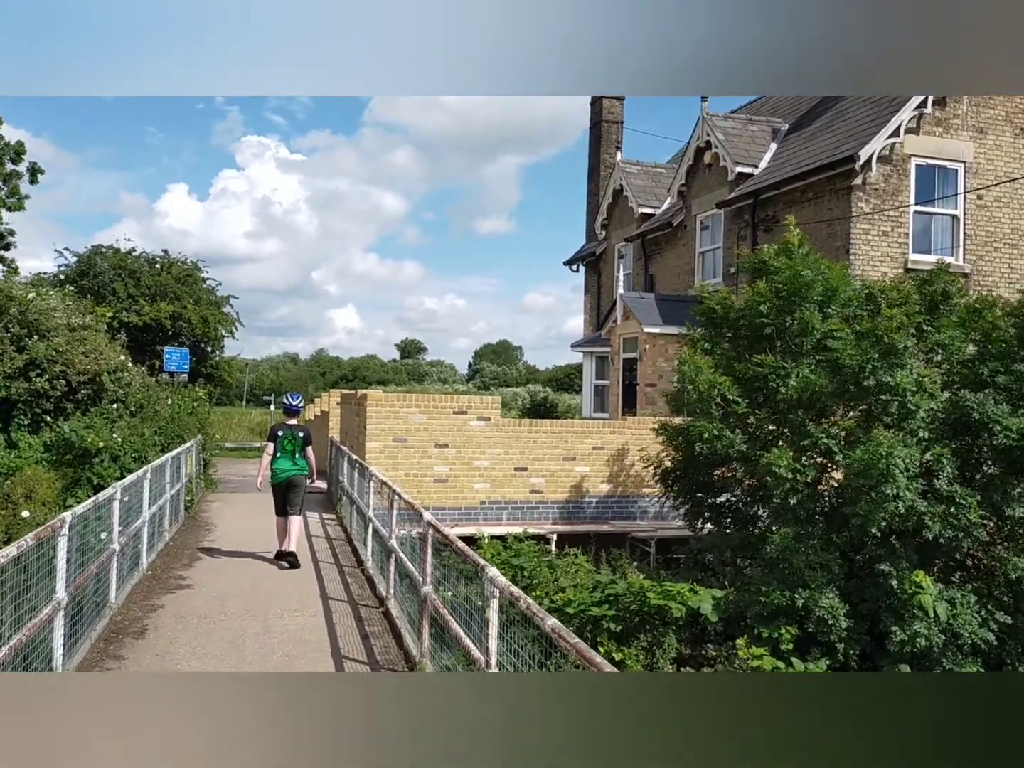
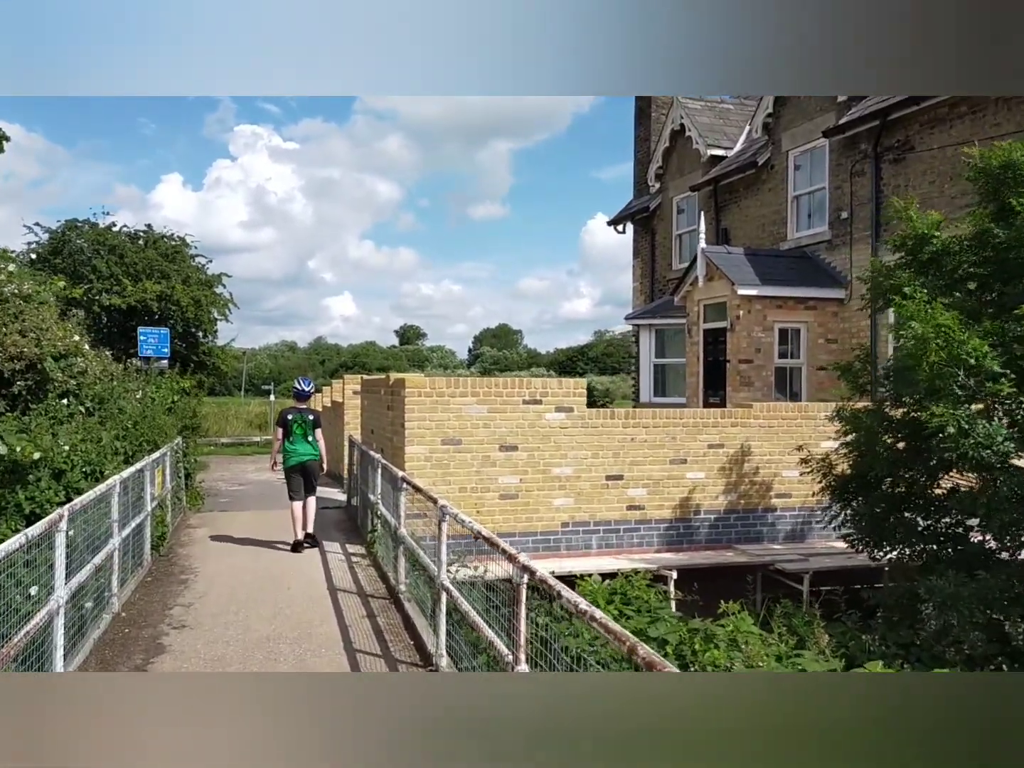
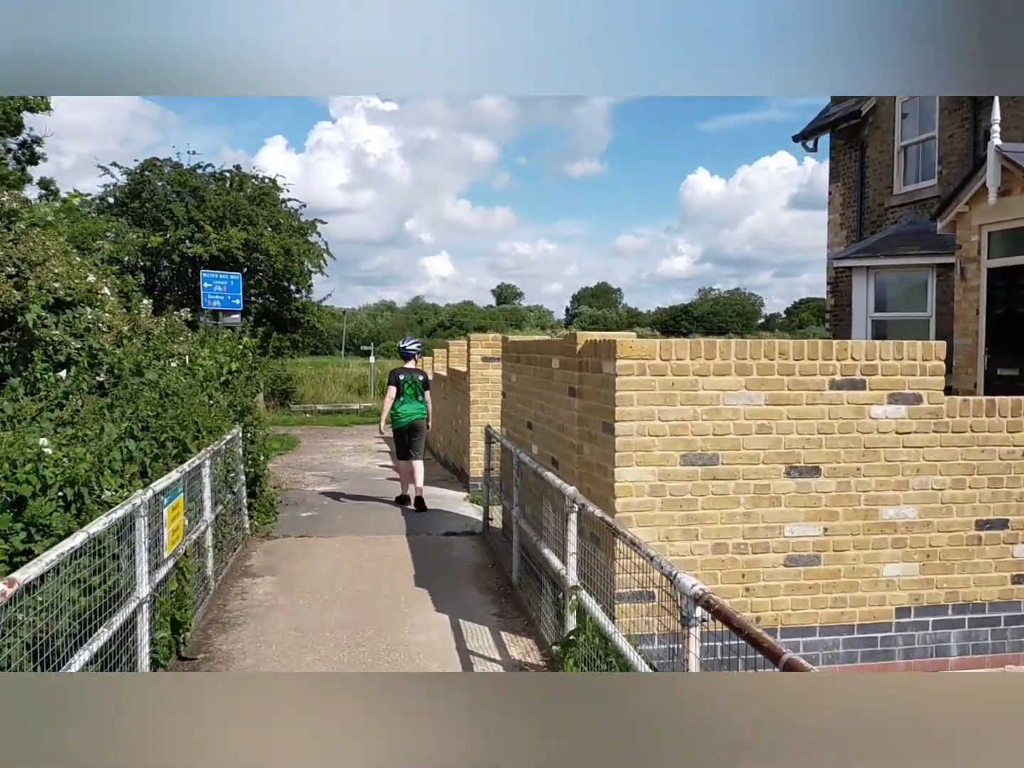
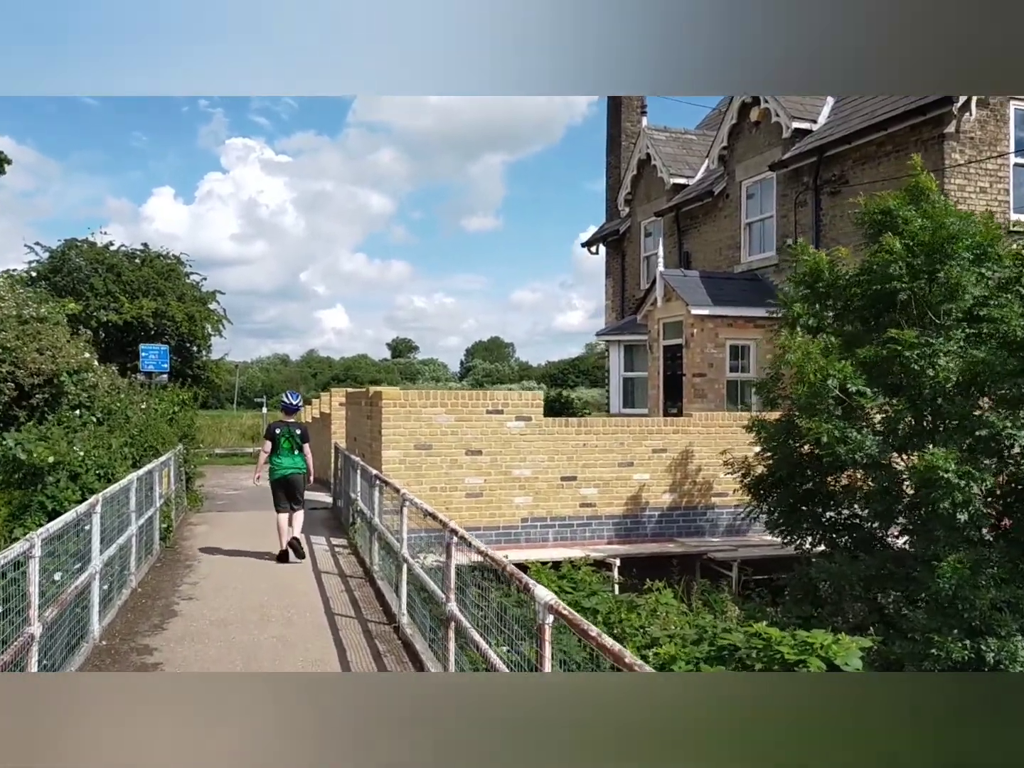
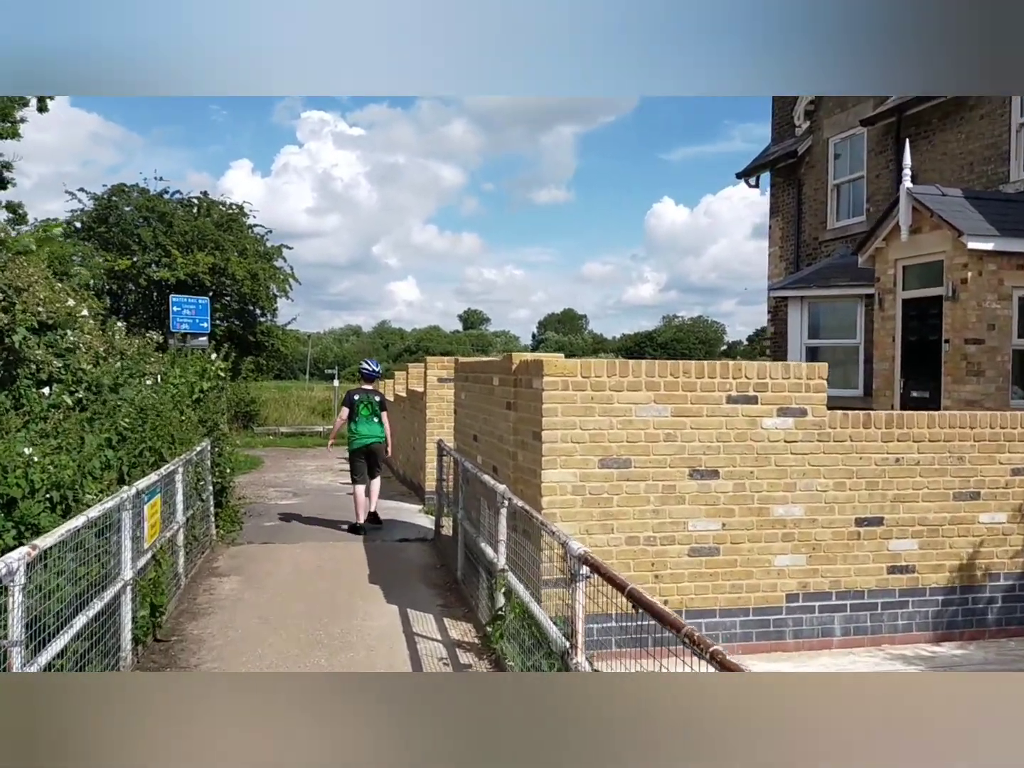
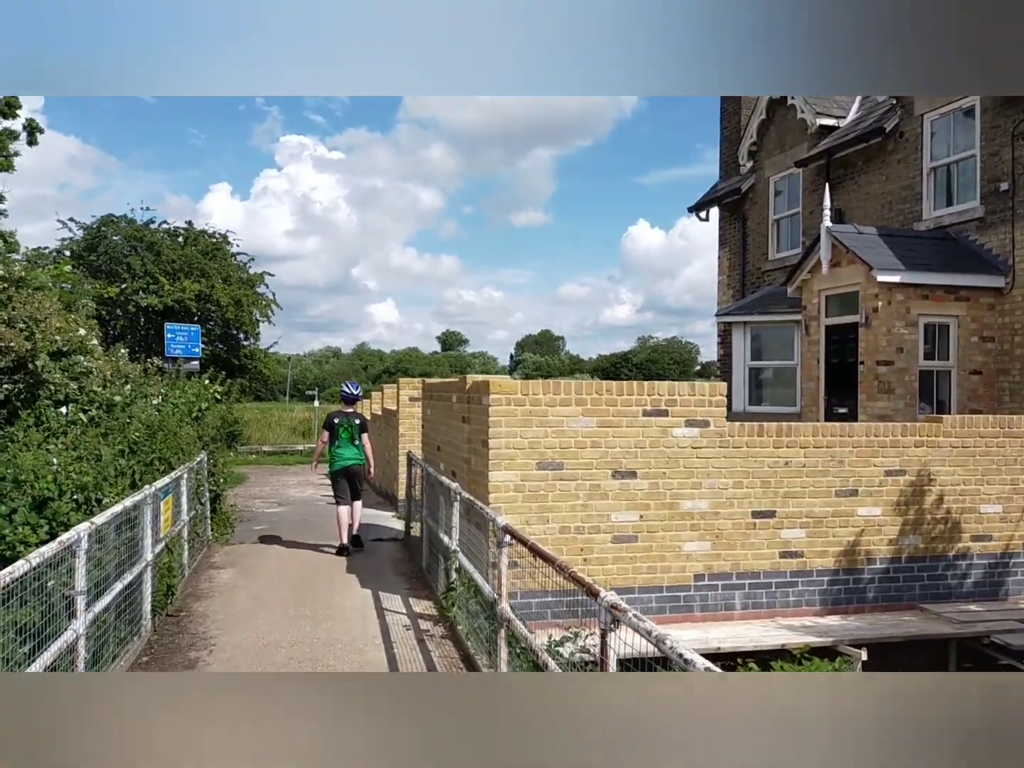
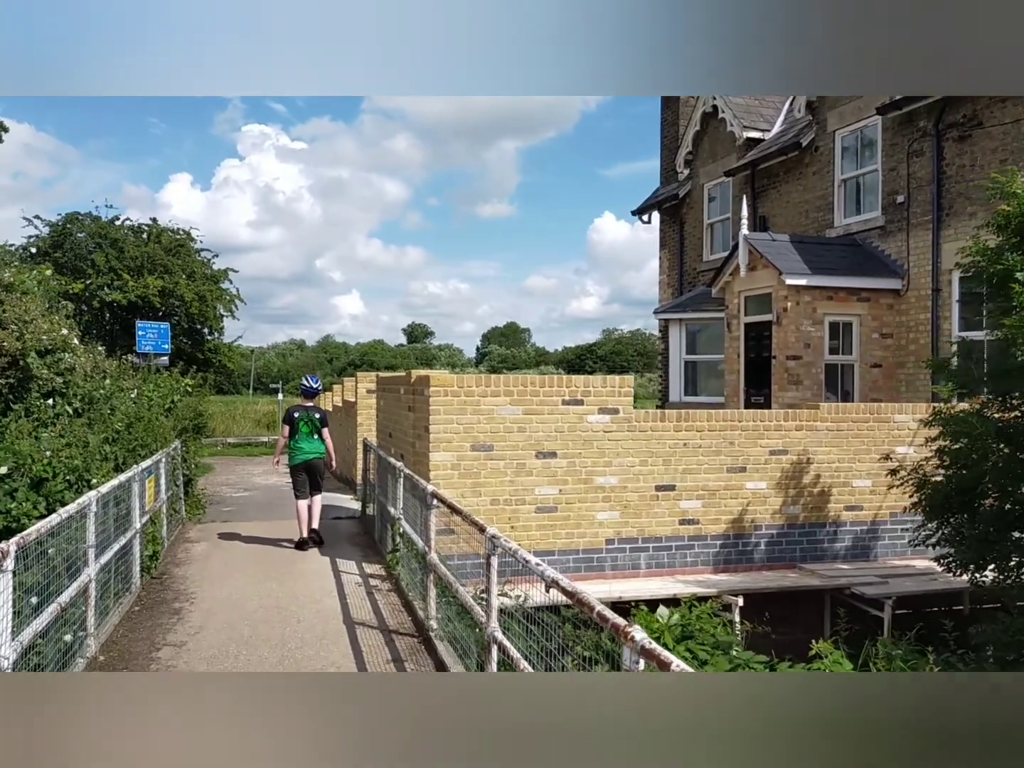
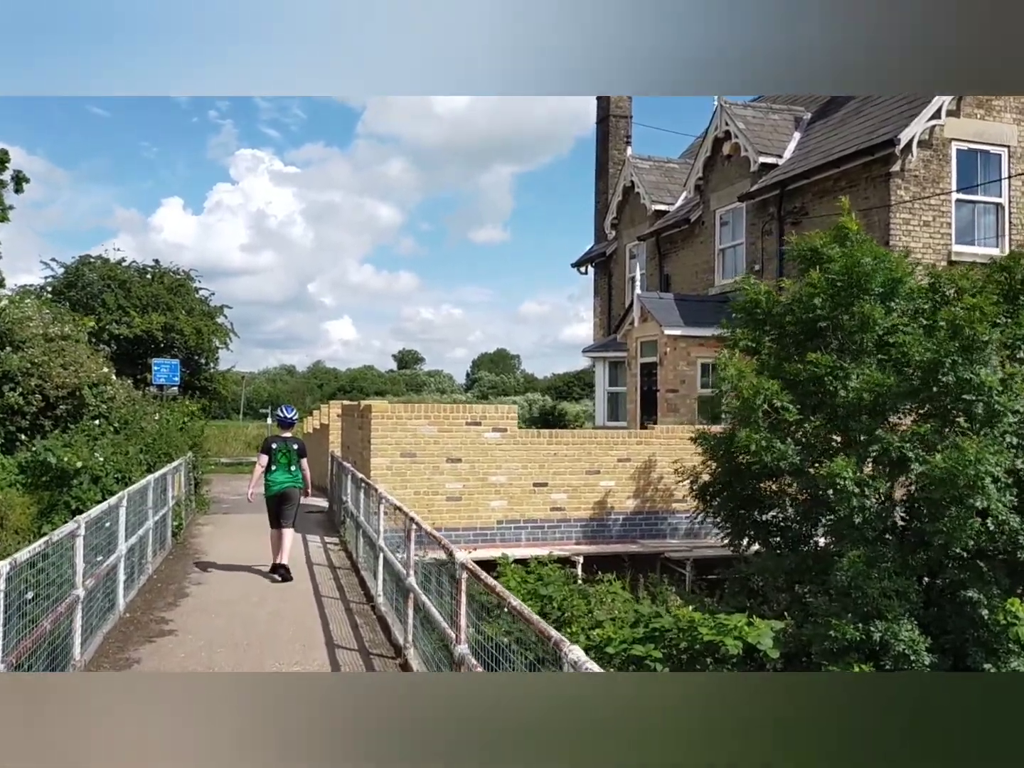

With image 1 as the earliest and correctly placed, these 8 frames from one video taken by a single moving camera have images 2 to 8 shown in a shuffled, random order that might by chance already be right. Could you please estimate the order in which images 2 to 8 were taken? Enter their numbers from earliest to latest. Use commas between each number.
8, 4, 2, 7, 6, 5, 3
